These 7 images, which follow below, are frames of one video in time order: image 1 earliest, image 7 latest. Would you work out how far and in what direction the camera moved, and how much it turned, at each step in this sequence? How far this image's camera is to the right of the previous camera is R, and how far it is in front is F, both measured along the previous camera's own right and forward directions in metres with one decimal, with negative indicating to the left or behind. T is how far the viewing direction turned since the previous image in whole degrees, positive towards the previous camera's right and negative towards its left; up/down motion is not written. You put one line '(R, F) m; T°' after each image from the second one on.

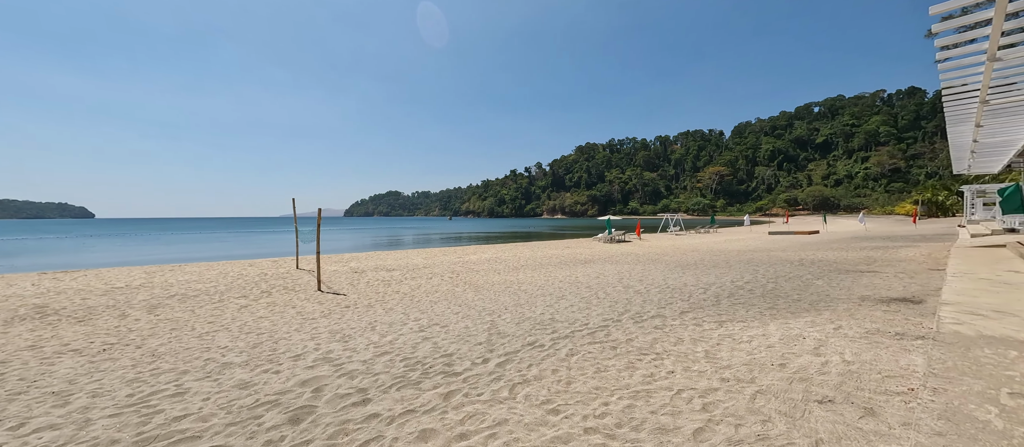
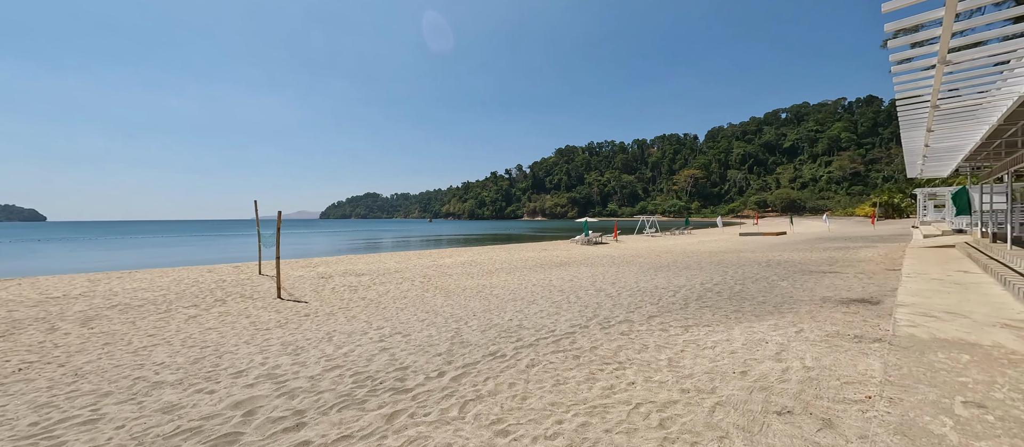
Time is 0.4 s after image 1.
(+0.2, +0.2) m; +3°
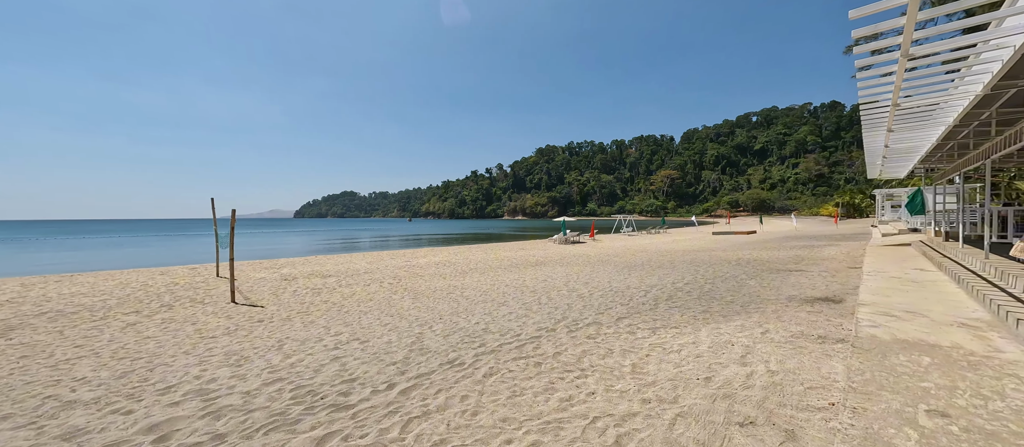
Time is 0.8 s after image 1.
(+0.2, +0.2) m; +3°
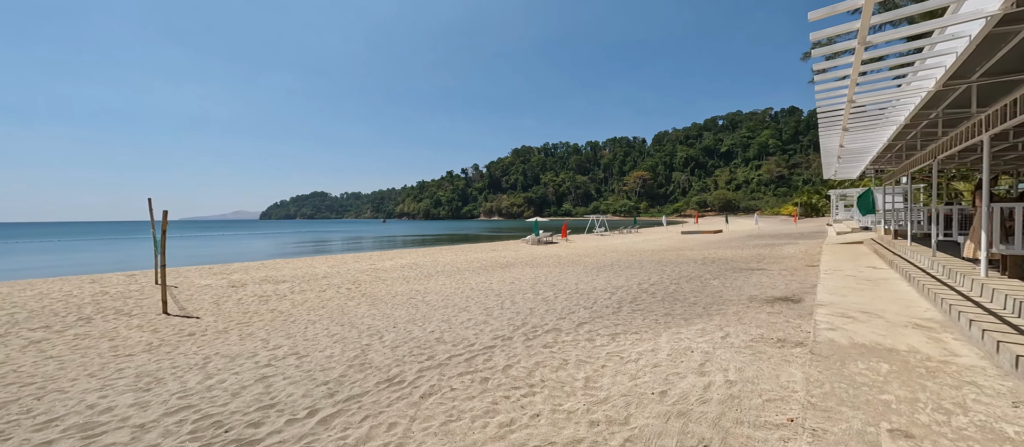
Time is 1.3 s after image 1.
(+0.3, +0.3) m; +4°
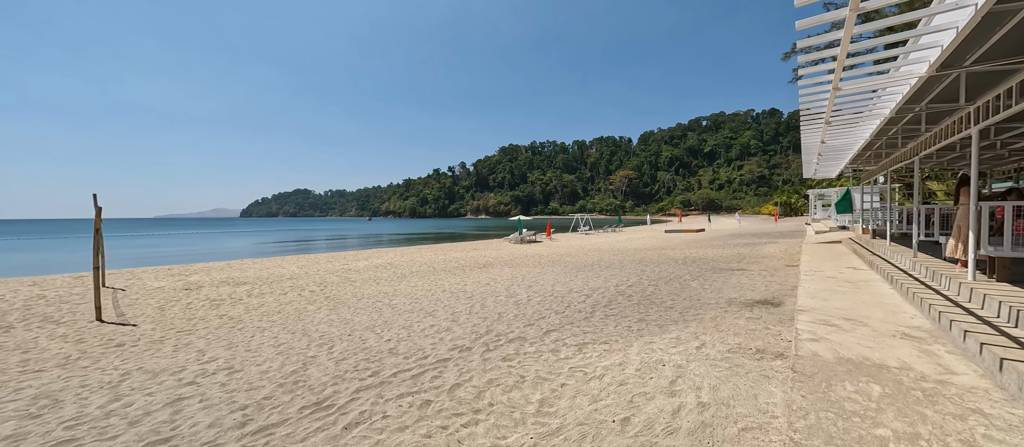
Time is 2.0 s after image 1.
(+0.3, +0.4) m; +2°
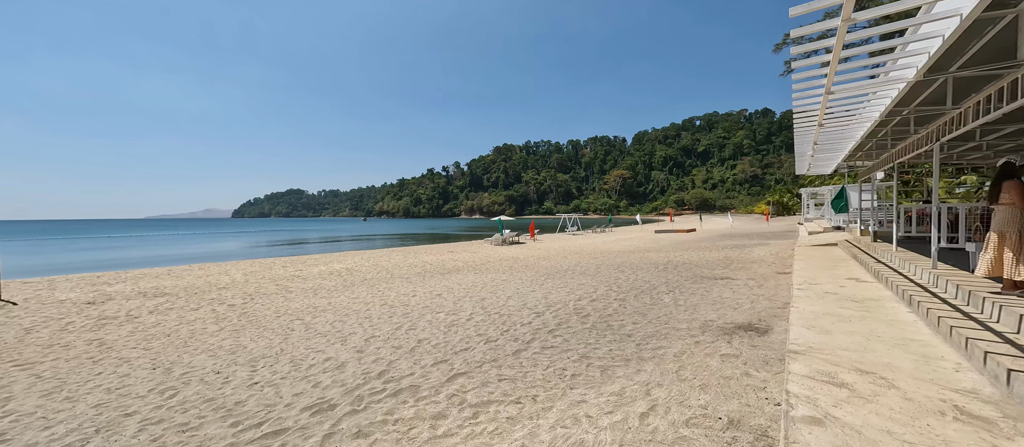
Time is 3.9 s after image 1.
(+0.9, +1.0) m; +1°
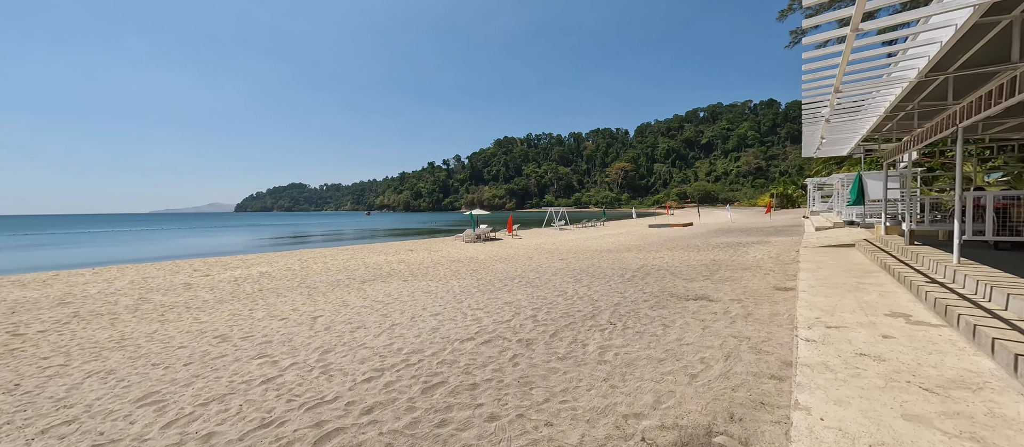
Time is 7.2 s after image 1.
(+1.6, +1.9) m; 0°
